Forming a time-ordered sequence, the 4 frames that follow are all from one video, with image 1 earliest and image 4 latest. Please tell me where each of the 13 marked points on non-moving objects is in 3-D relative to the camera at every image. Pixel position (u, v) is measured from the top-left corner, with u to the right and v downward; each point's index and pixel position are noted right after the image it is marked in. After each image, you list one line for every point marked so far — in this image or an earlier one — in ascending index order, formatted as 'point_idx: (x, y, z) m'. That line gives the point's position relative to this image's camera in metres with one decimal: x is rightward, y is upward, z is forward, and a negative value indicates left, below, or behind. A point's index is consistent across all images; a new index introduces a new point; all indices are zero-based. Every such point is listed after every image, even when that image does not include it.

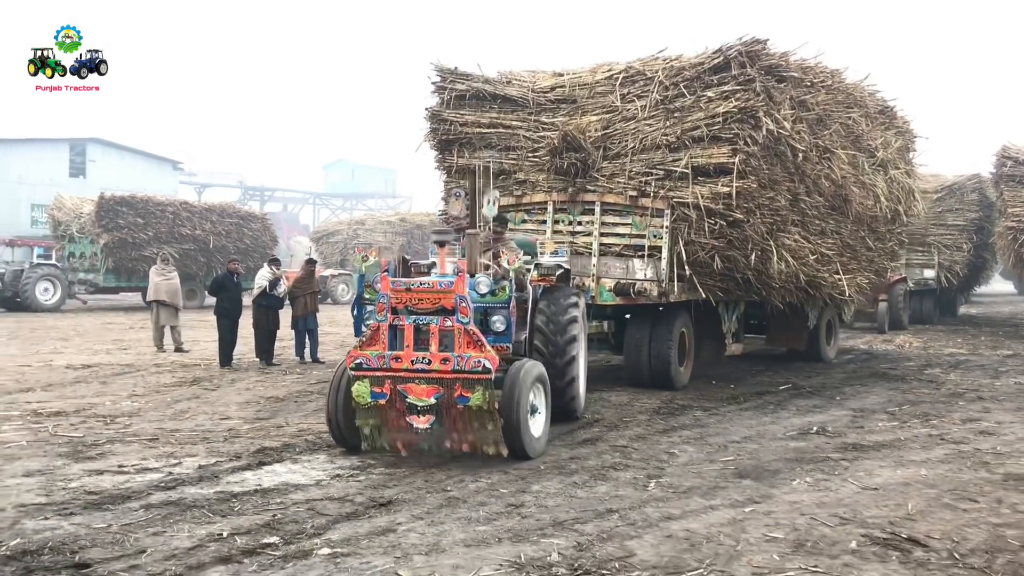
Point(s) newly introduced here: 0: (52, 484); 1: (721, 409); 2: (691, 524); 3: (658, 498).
0: (-2.7, -1.2, +5.0) m
1: (+1.8, -1.0, +7.5) m
2: (+0.9, -1.1, +4.1) m
3: (+0.8, -1.1, +4.6) m
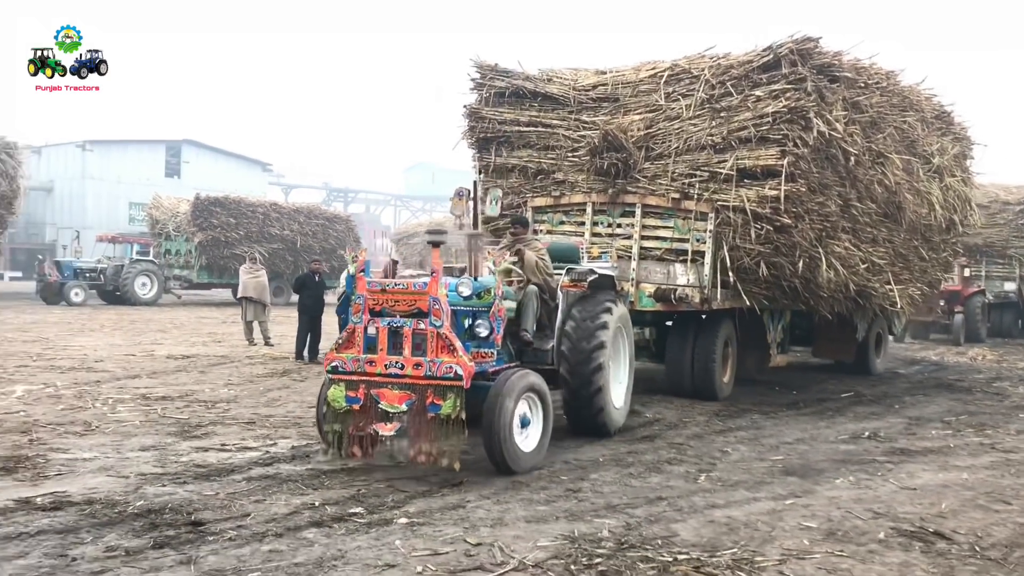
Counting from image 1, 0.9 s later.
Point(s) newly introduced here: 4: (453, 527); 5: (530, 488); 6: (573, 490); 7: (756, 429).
0: (-2.3, -1.1, +5.7) m
1: (+2.4, -1.1, +7.8) m
2: (+1.2, -1.2, +4.5) m
3: (+1.1, -1.2, +5.0) m
4: (-0.3, -1.1, +4.1) m
5: (+0.1, -1.1, +4.9) m
6: (+0.3, -1.1, +4.9) m
7: (+2.0, -1.1, +6.9) m
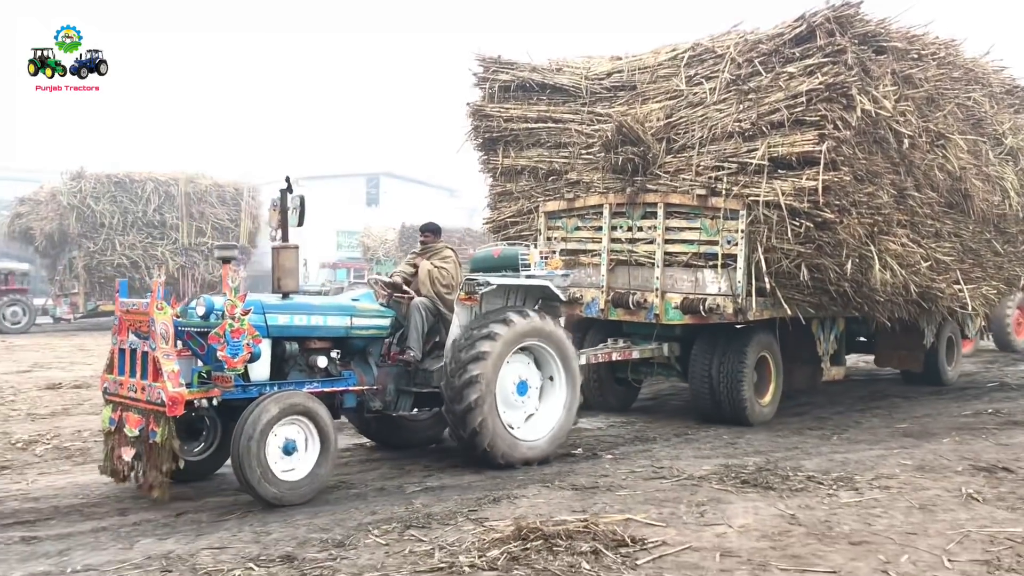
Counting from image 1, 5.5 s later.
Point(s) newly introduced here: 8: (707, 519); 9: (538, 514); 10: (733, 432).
0: (-0.7, -1.3, +8.1) m
1: (+4.3, -1.2, +9.1) m
2: (+2.4, -1.2, +6.1) m
3: (+2.5, -1.2, +6.6) m
4: (+0.9, -1.2, +6.1) m
5: (+1.5, -1.2, +6.8) m
6: (+1.7, -1.2, +6.7) m
7: (+3.7, -1.2, +8.3) m
8: (+1.0, -1.2, +4.5) m
9: (+0.1, -1.2, +4.7) m
10: (+1.9, -1.2, +7.2) m
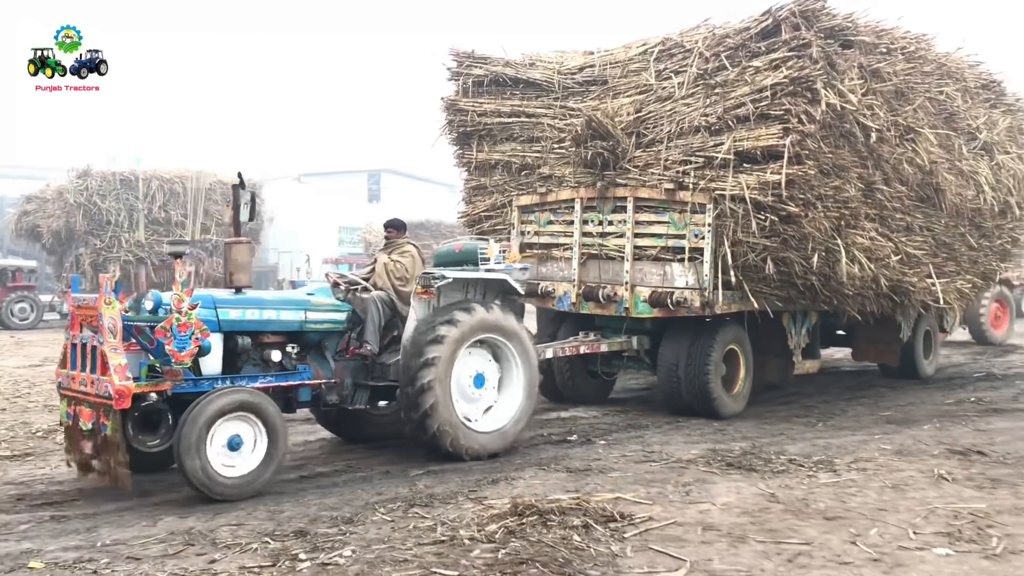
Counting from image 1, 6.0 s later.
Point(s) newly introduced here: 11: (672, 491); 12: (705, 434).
0: (-0.7, -1.2, +8.4) m
1: (+4.3, -1.1, +9.4) m
2: (+2.4, -1.1, +6.4) m
3: (+2.5, -1.1, +6.9) m
4: (+0.9, -1.2, +6.4) m
5: (+1.5, -1.2, +7.1) m
6: (+1.7, -1.1, +7.0) m
7: (+3.7, -1.1, +8.6) m
8: (+1.0, -1.2, +4.8) m
9: (+0.1, -1.2, +5.0) m
10: (+1.9, -1.1, +7.5) m
11: (+0.9, -1.2, +5.0) m
12: (+1.5, -1.2, +6.8) m
